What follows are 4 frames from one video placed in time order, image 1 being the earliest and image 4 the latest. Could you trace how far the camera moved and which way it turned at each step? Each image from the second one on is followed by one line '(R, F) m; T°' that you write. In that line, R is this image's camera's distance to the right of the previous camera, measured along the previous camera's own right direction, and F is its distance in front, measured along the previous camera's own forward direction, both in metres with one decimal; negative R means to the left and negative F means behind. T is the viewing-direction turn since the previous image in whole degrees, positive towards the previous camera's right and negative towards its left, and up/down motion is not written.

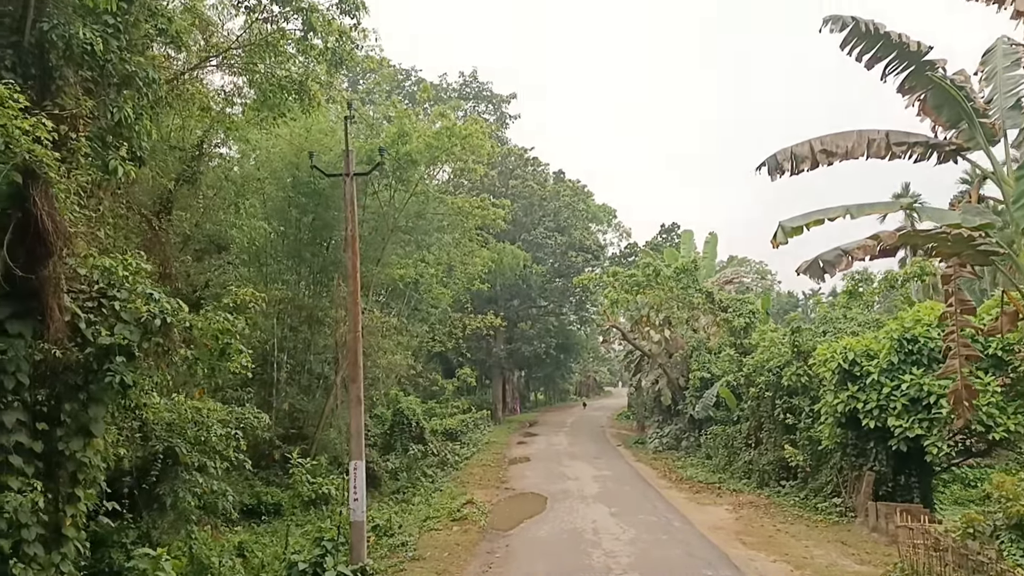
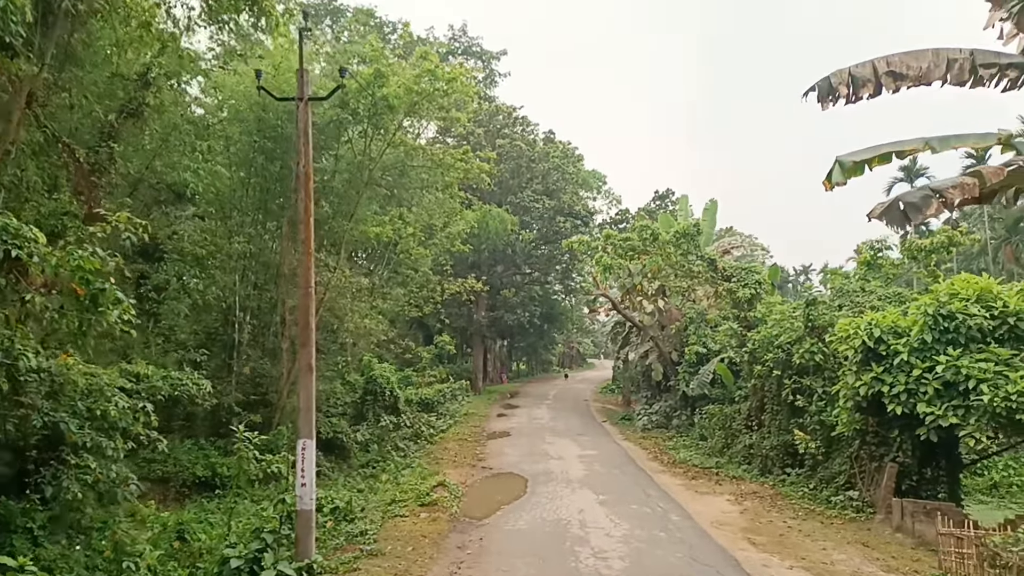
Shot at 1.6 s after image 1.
(0.0, +1.2) m; +1°
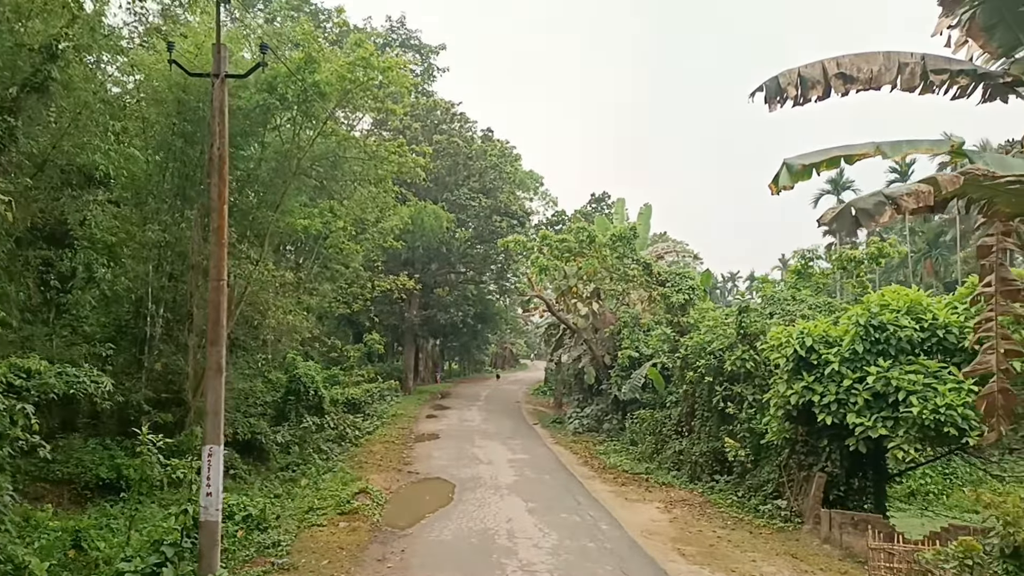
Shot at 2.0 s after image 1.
(0.0, +0.3) m; +5°
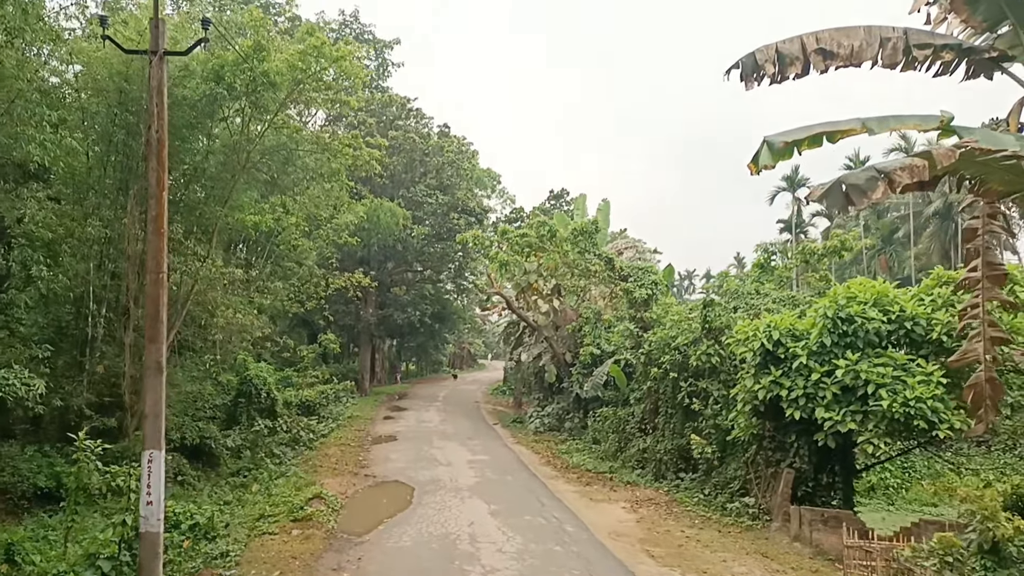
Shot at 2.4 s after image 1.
(0.0, +0.3) m; +3°
